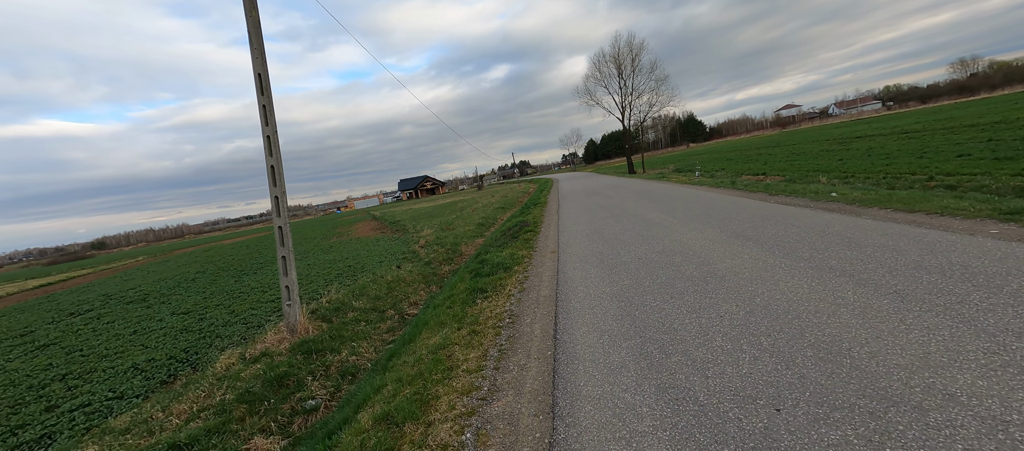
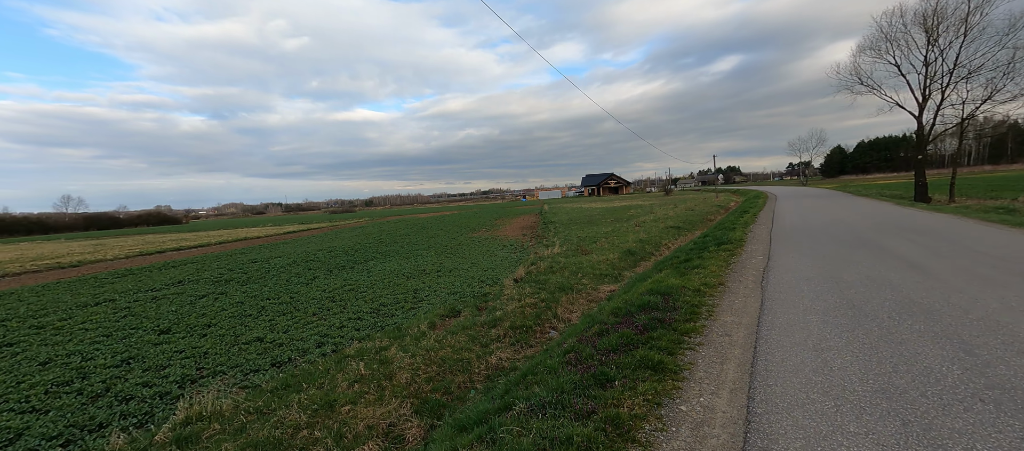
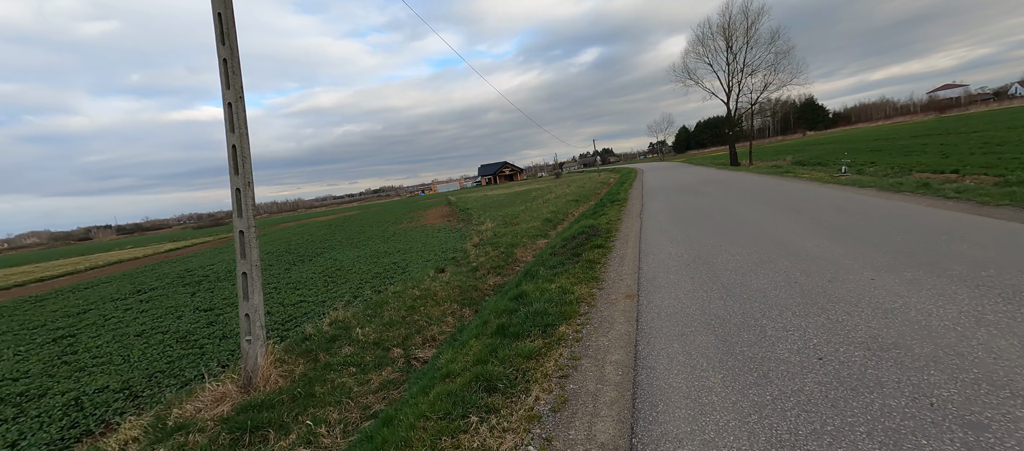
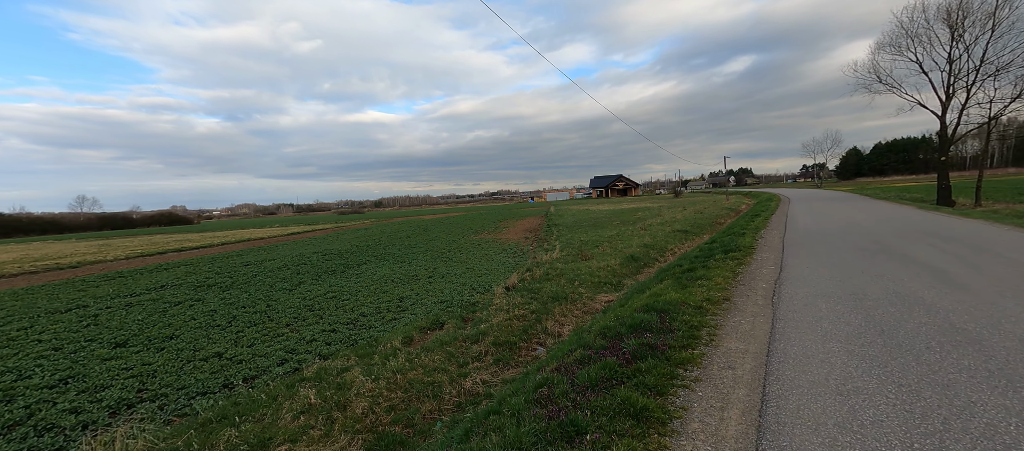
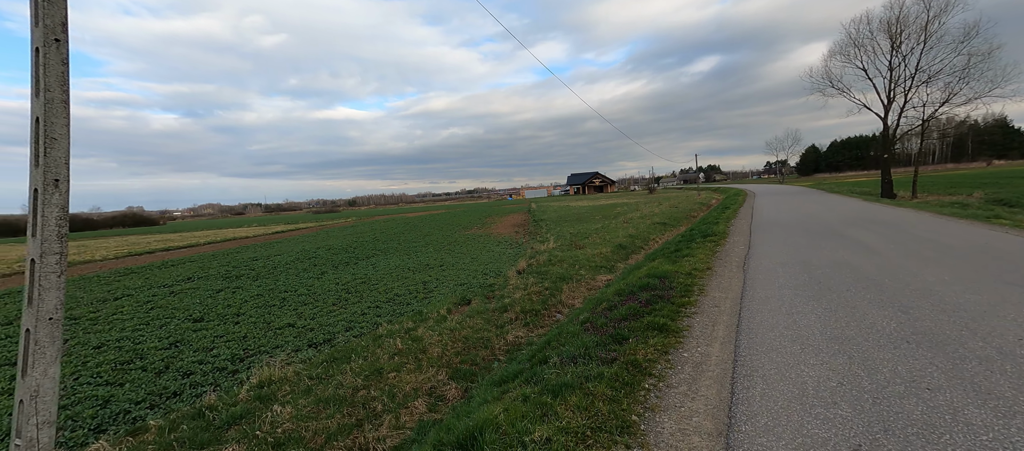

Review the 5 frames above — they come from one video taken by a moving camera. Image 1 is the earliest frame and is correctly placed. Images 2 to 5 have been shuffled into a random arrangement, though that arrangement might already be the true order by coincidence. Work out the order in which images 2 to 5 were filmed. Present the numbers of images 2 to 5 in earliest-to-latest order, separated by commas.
3, 5, 2, 4
